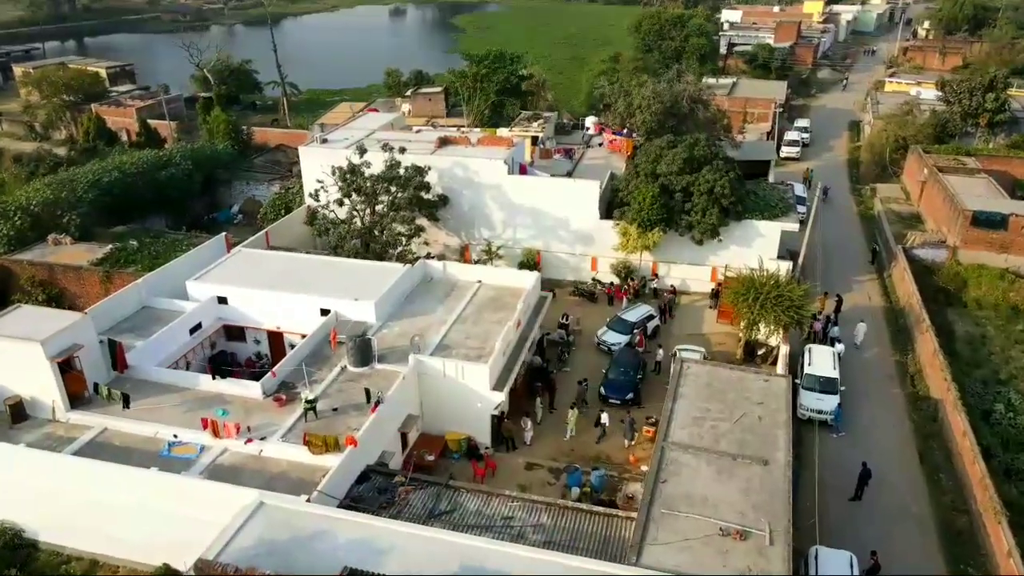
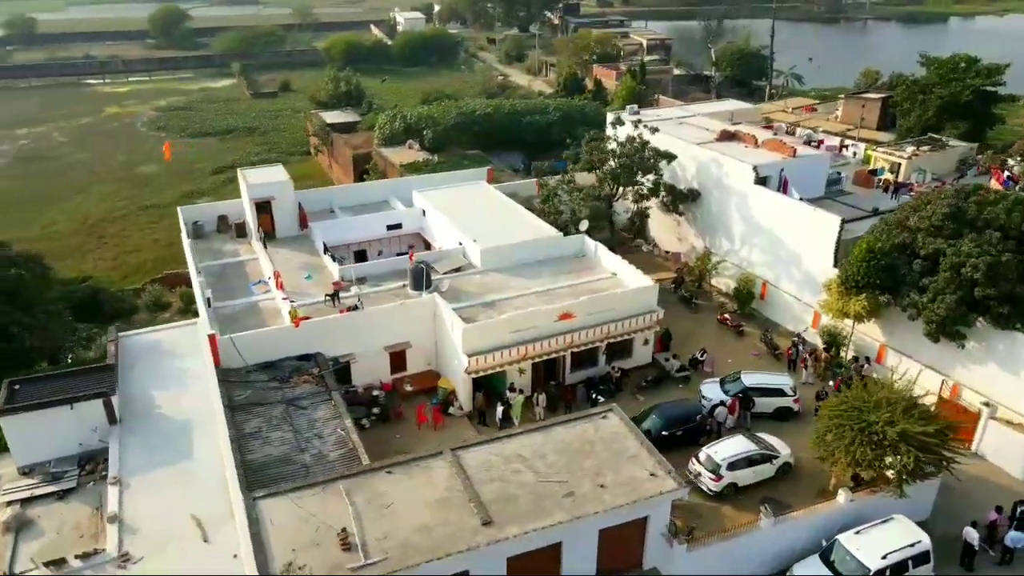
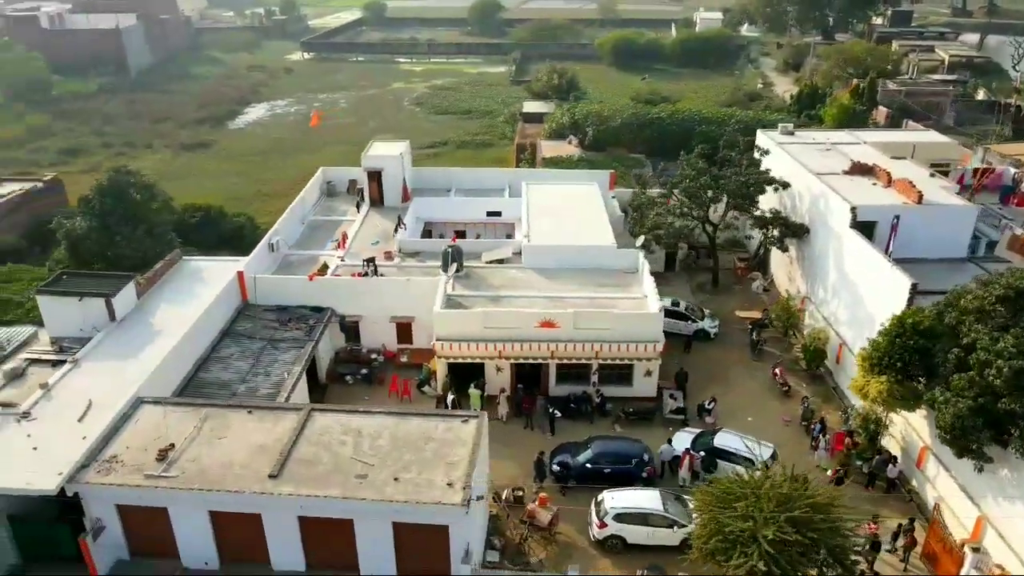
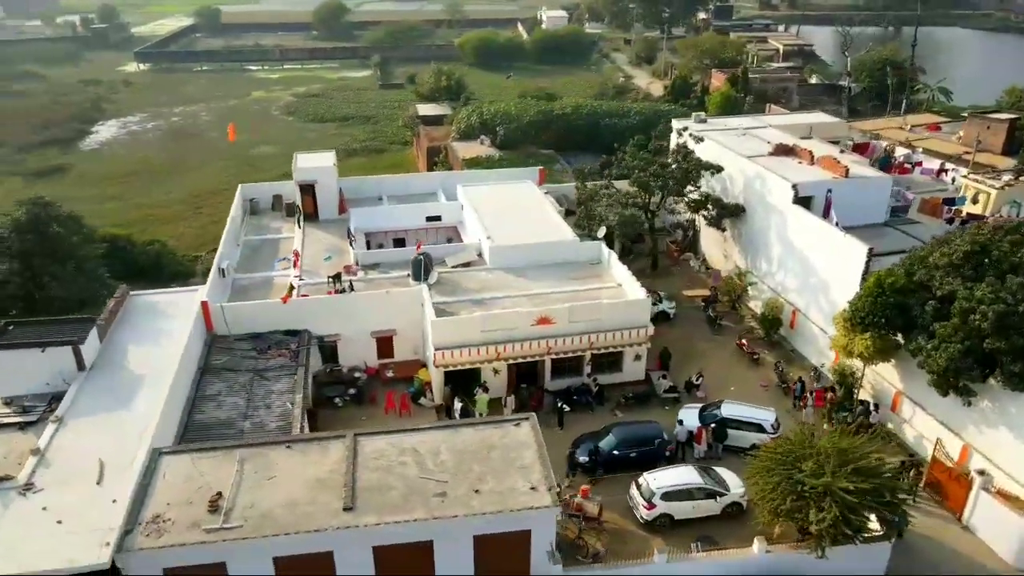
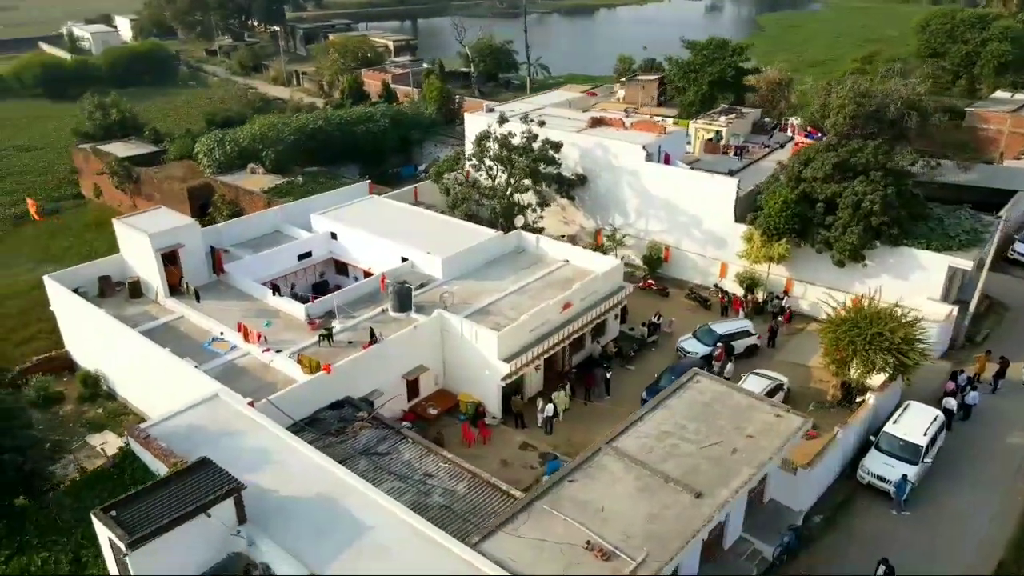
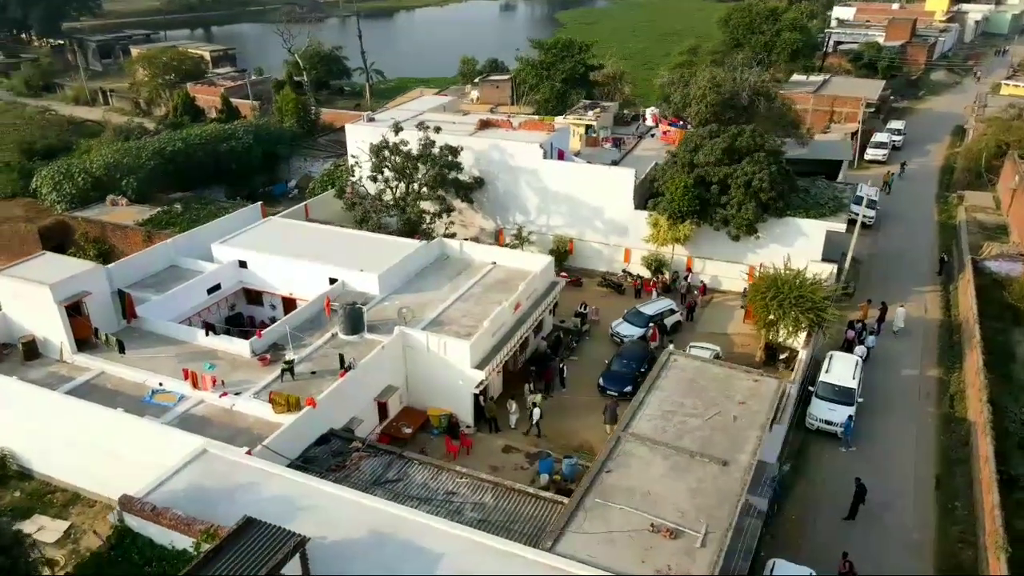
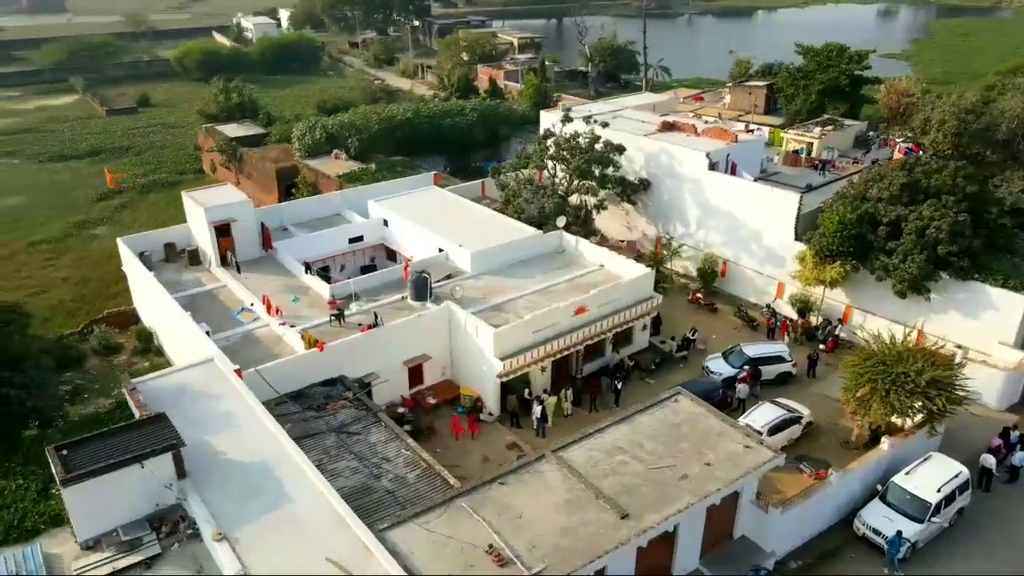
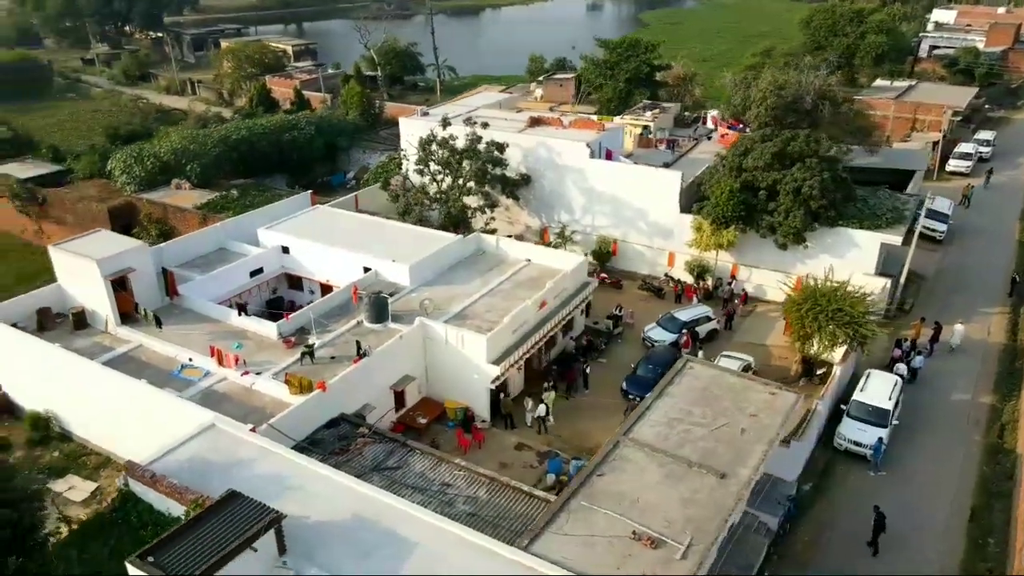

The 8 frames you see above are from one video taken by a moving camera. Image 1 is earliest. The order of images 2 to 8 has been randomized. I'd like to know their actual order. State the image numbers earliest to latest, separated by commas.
6, 8, 5, 7, 2, 4, 3
